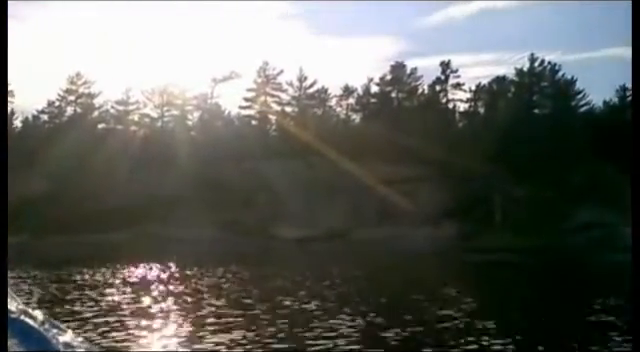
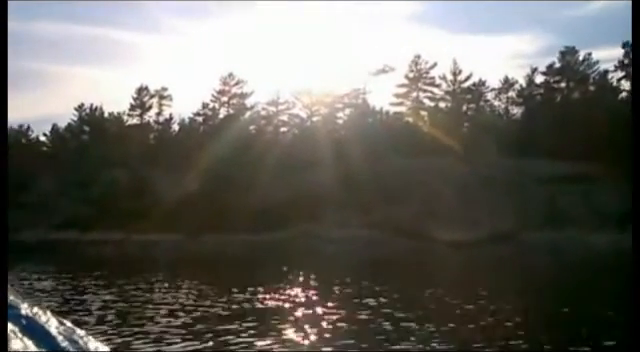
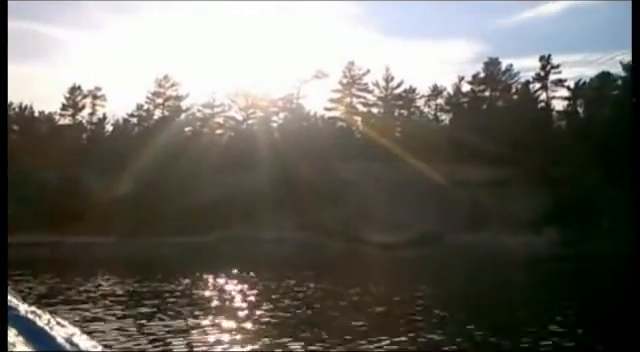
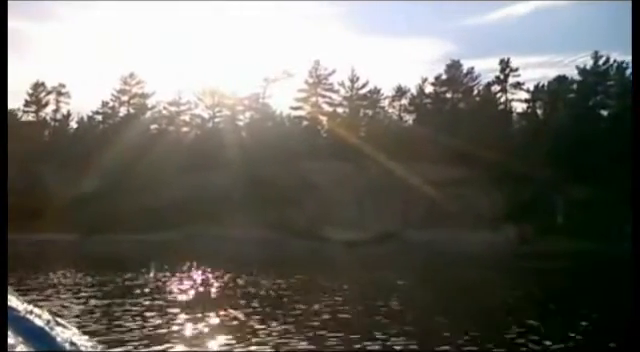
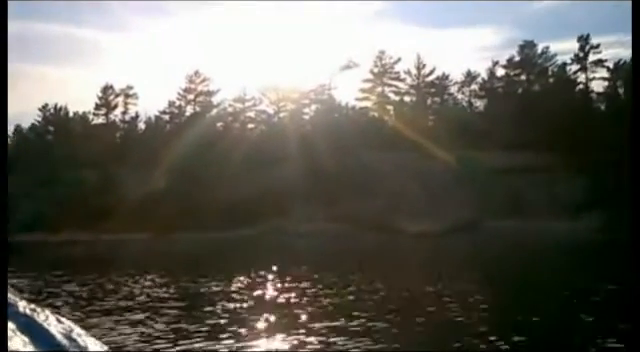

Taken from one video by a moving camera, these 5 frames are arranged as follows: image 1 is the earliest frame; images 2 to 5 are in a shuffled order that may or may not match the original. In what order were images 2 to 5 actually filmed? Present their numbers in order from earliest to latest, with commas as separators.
4, 3, 5, 2
